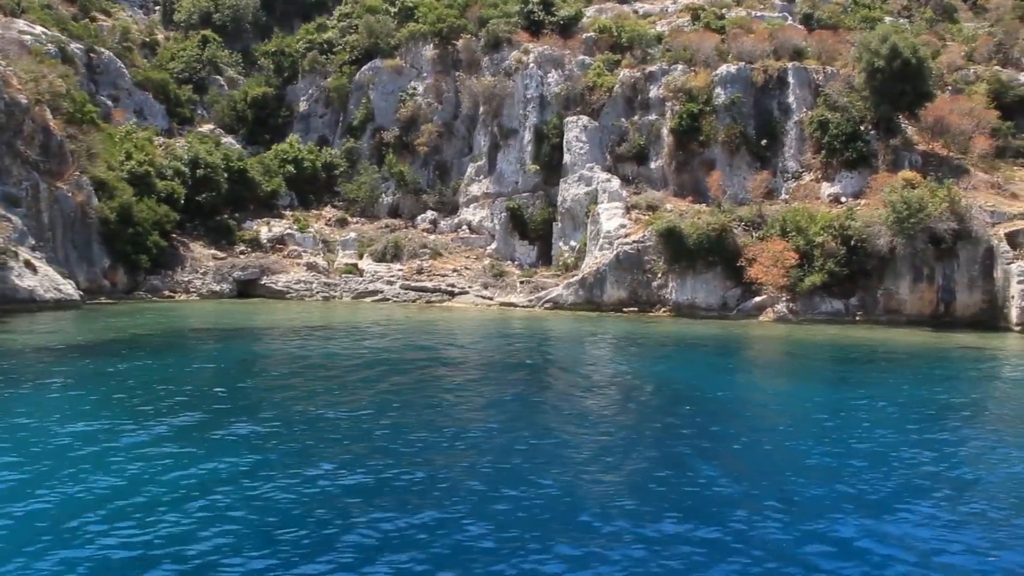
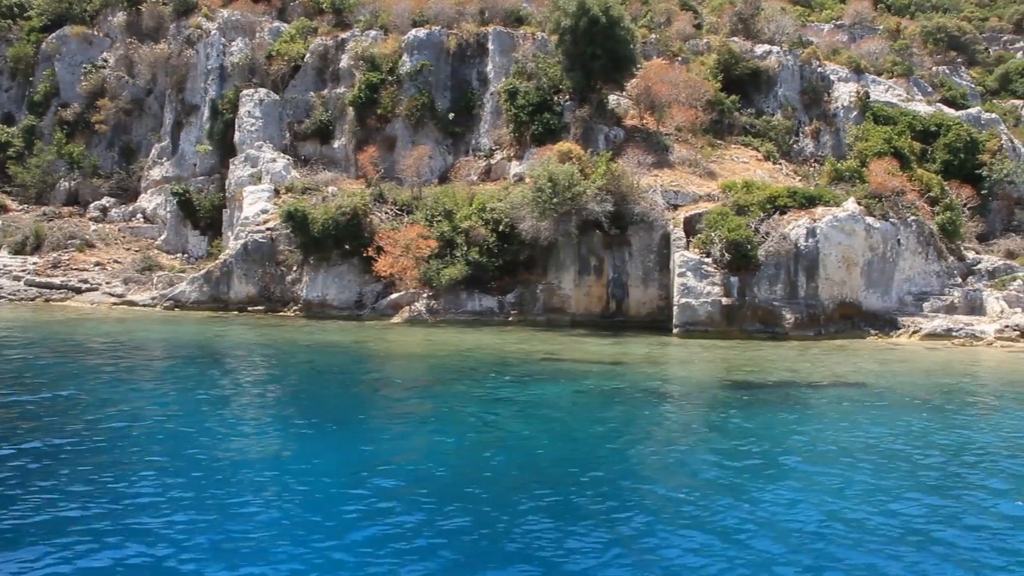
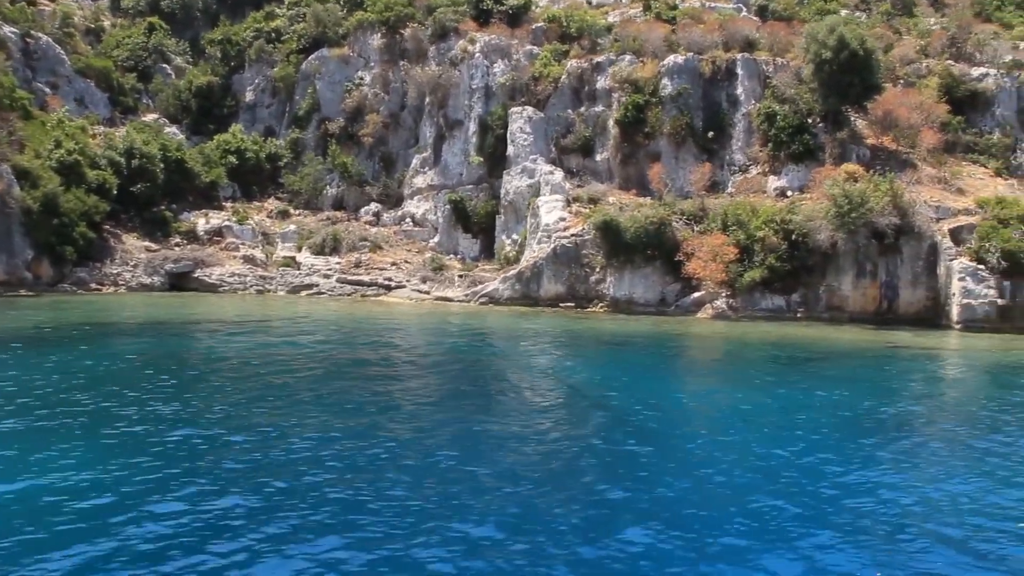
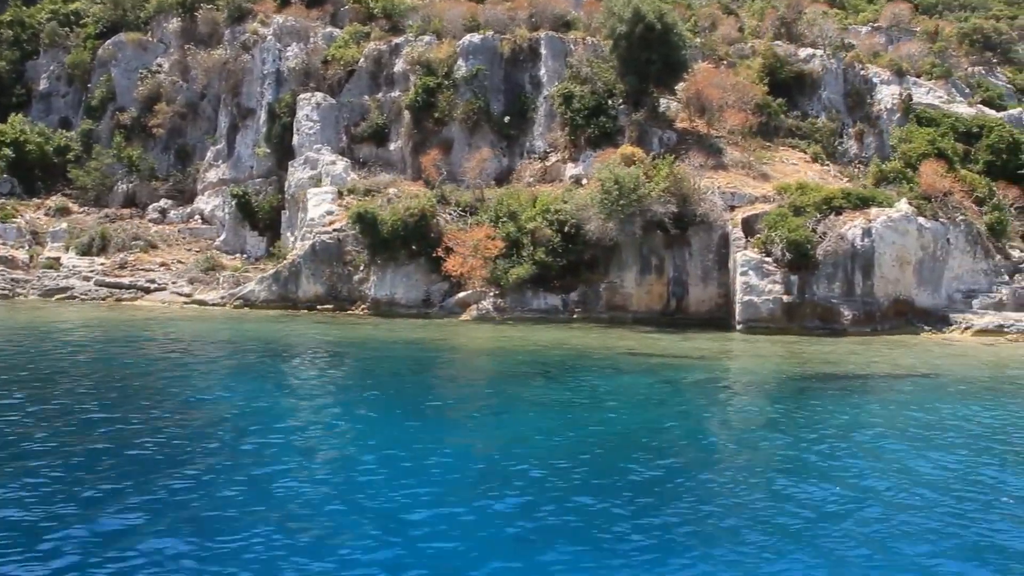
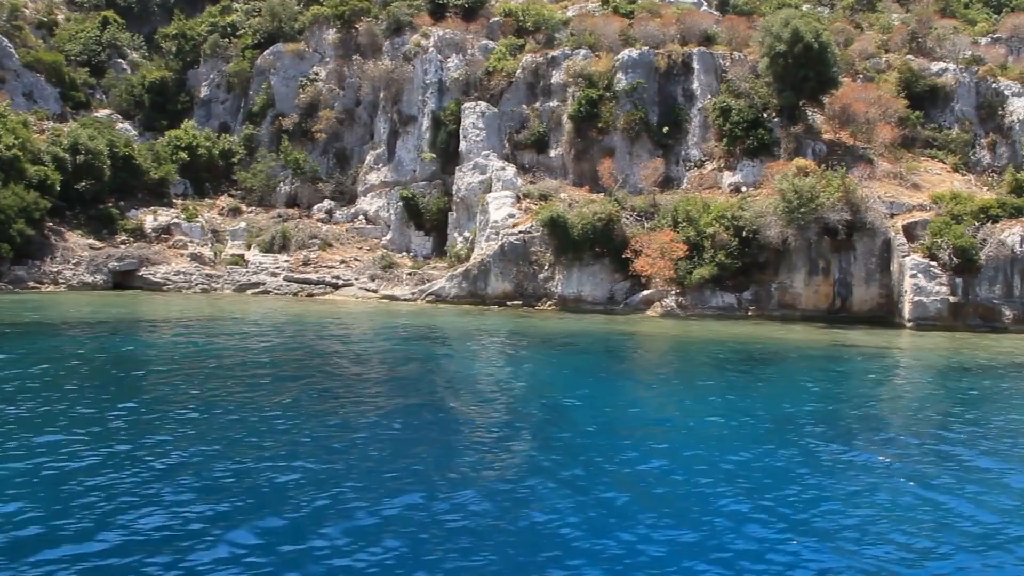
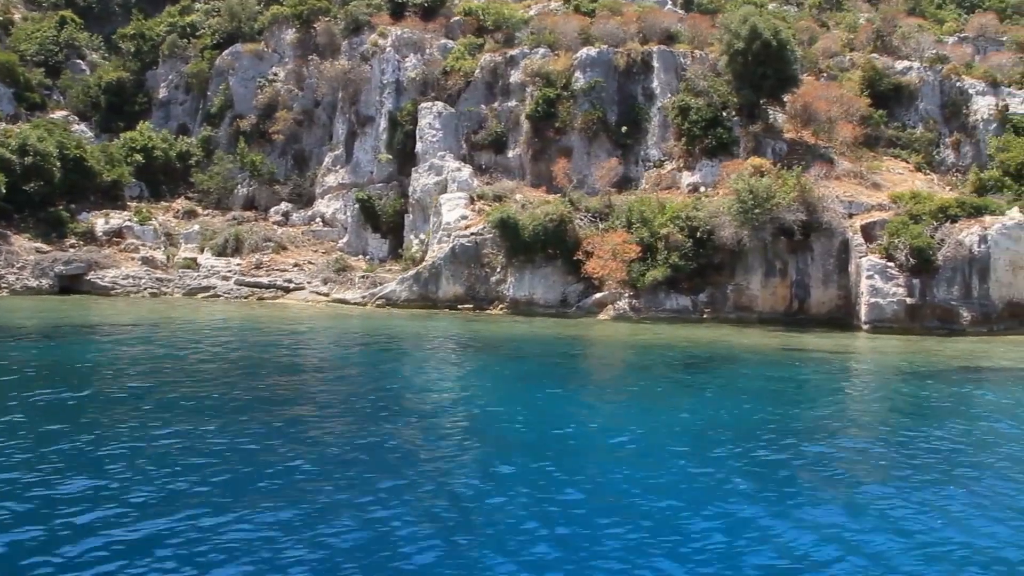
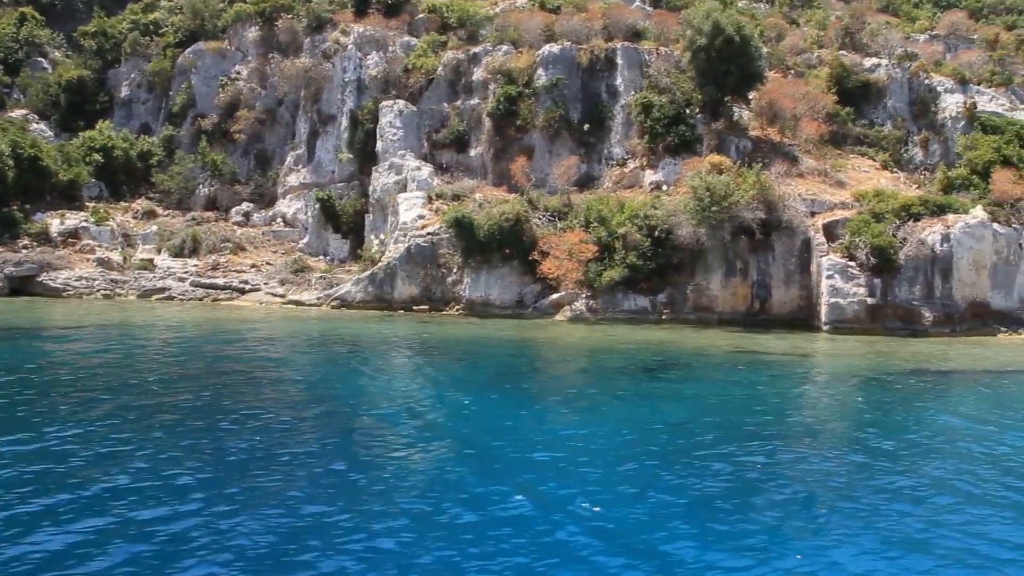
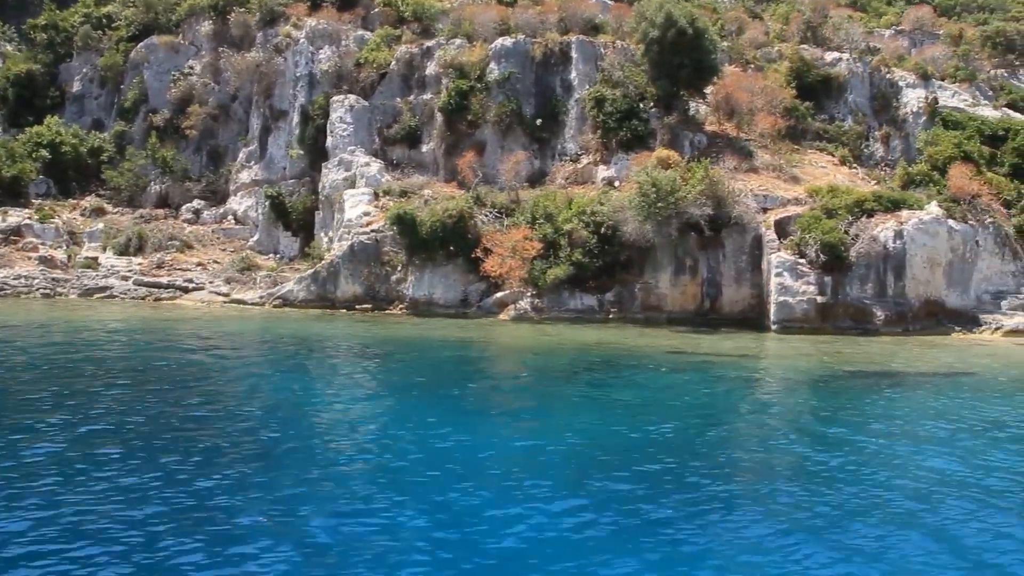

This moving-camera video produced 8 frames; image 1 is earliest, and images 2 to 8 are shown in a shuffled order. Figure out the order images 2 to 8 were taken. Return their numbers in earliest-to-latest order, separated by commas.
3, 5, 6, 7, 8, 4, 2
